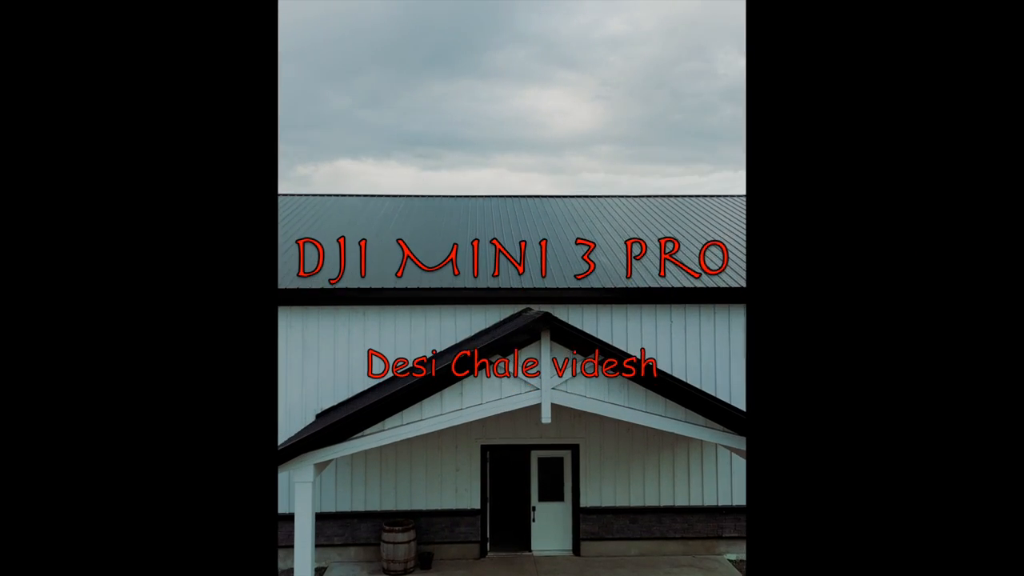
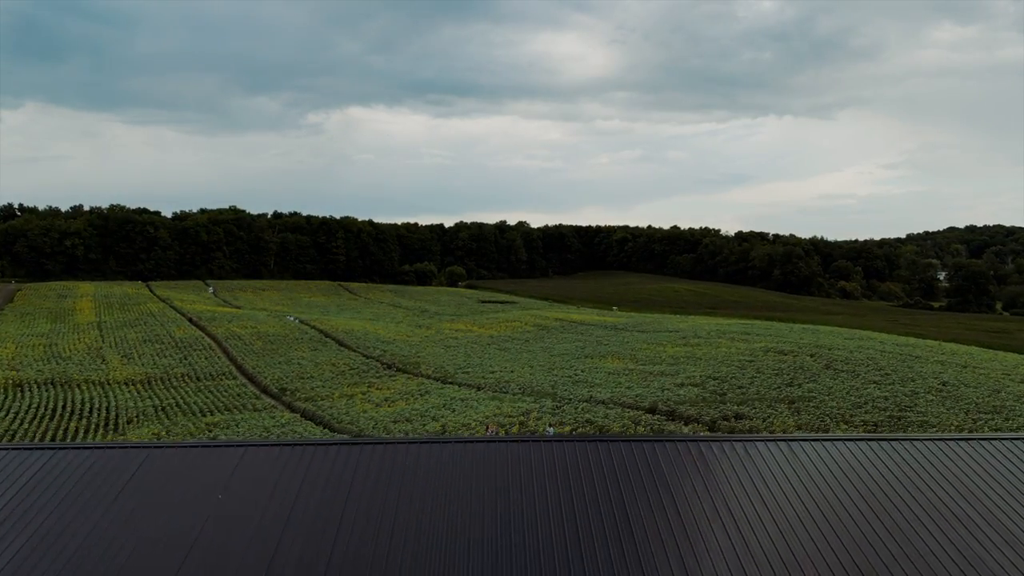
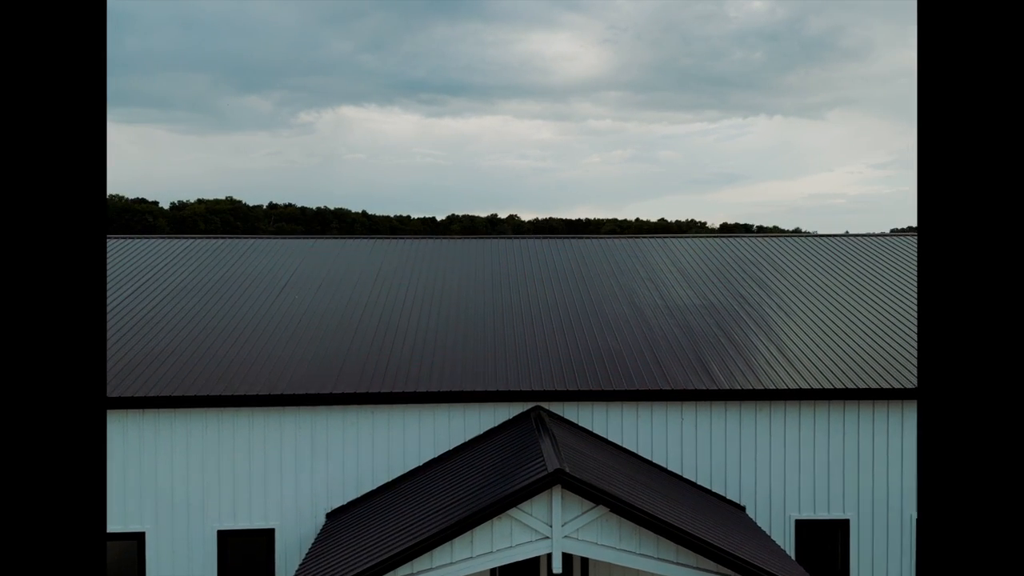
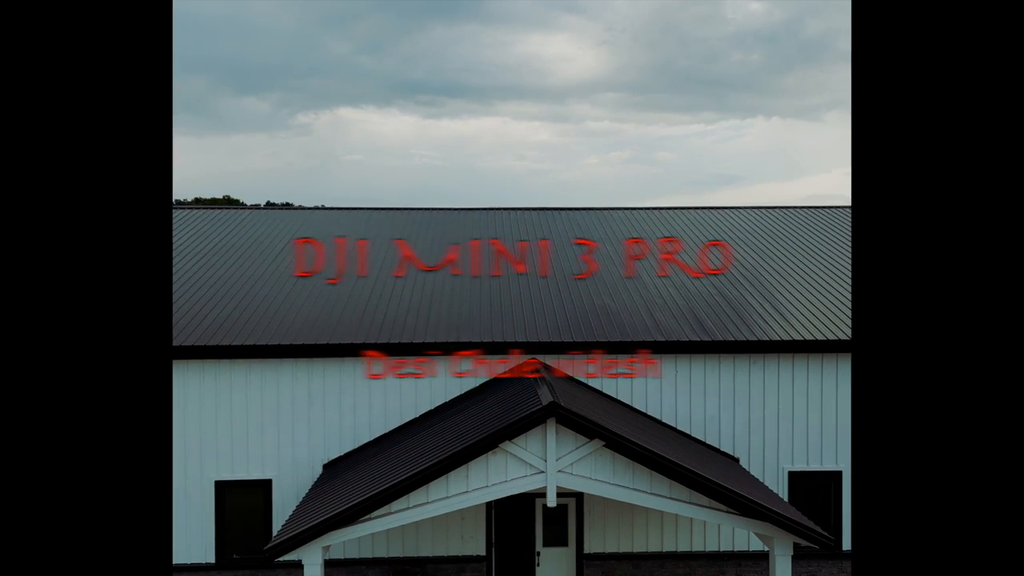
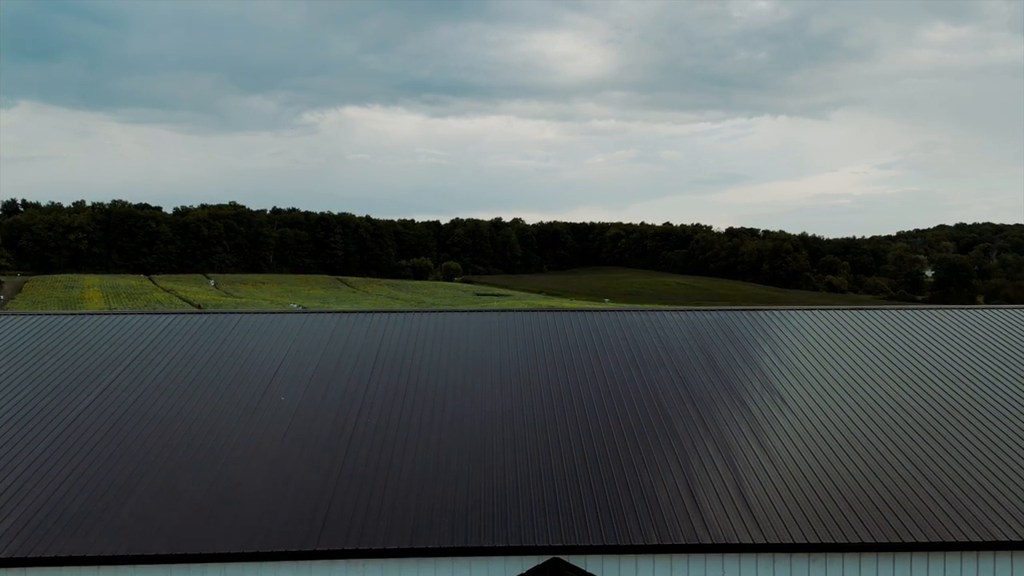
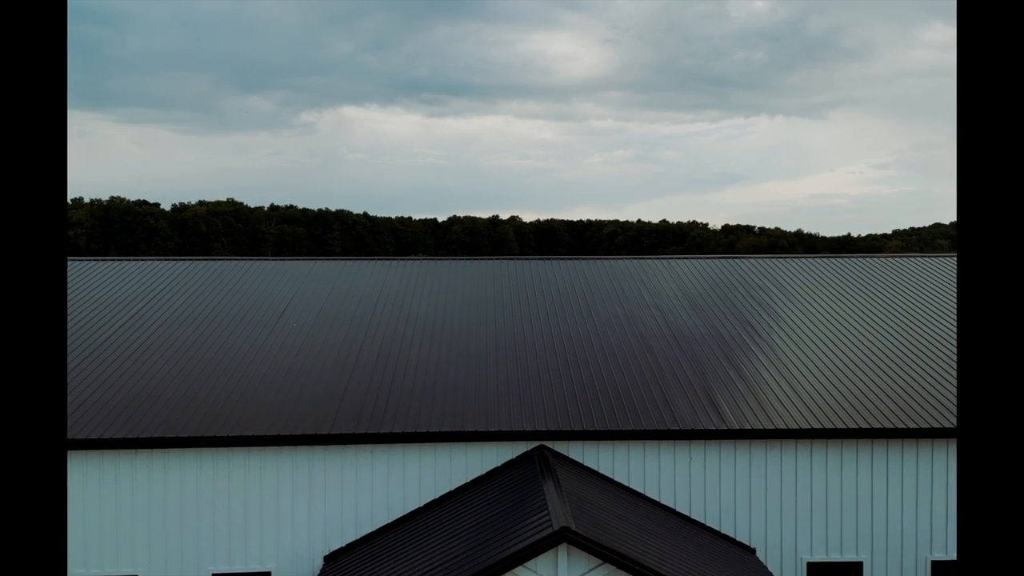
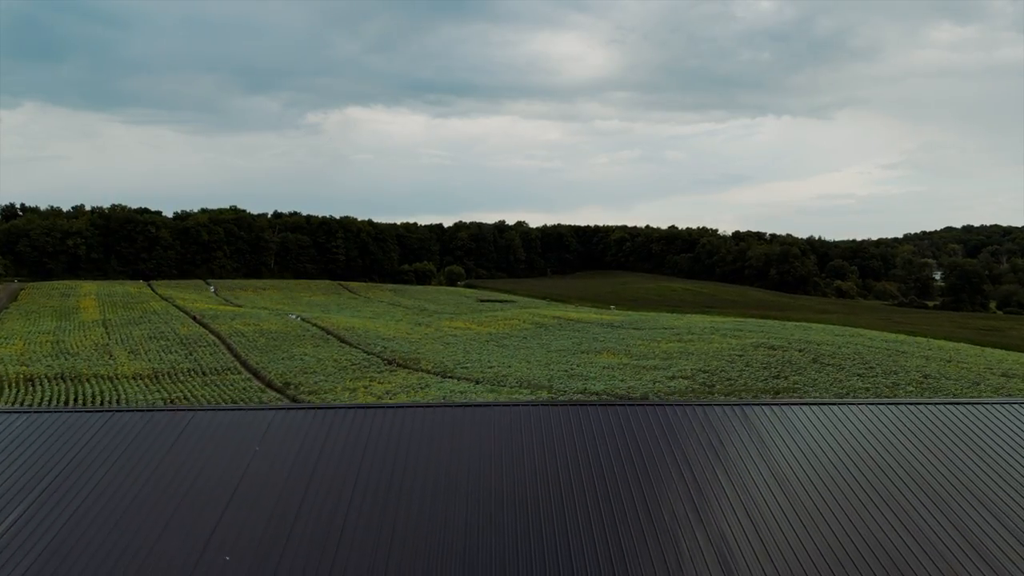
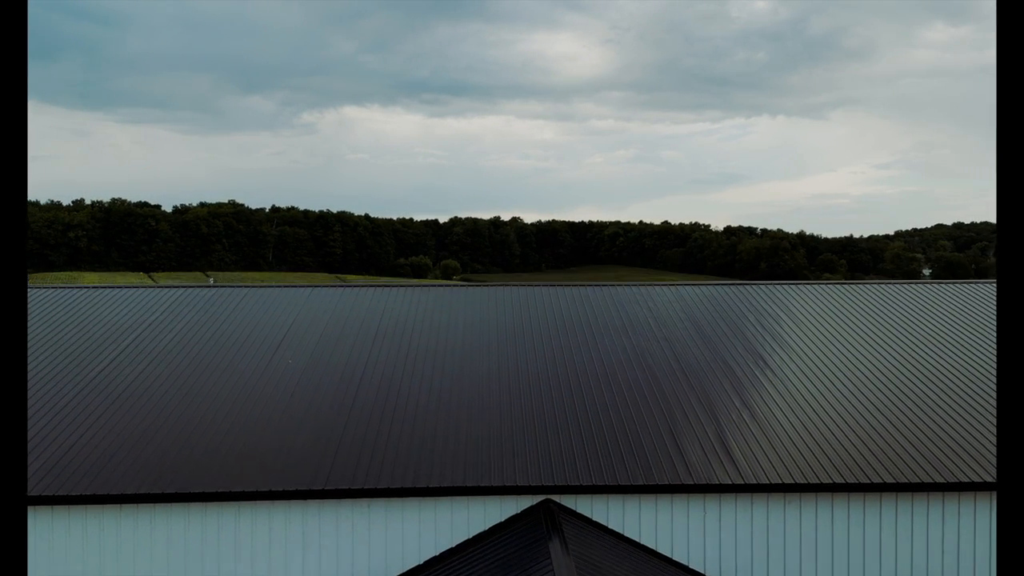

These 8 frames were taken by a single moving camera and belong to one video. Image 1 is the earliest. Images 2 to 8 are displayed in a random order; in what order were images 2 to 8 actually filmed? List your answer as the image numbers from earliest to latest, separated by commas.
4, 3, 6, 8, 5, 7, 2
